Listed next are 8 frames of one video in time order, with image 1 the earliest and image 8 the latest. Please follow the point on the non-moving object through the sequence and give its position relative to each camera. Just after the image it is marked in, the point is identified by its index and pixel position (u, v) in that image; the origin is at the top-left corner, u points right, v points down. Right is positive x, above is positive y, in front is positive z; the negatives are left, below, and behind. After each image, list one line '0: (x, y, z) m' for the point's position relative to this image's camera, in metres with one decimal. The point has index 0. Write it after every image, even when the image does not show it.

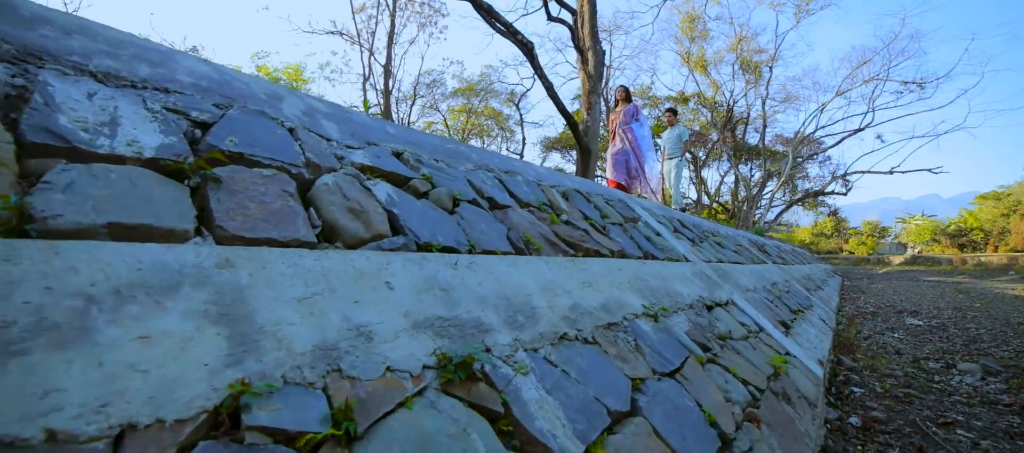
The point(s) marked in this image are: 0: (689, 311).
0: (+1.2, -0.6, +2.8) m
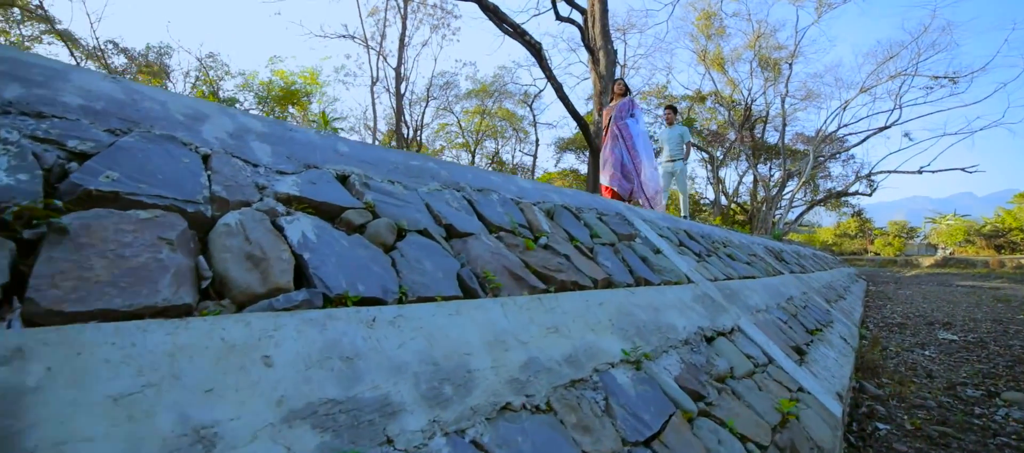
0: (+1.0, -0.7, +2.5) m
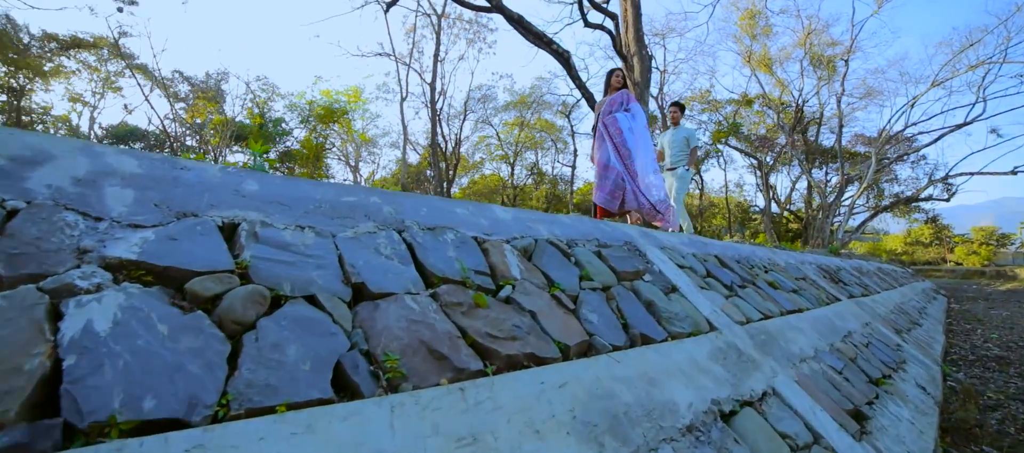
0: (+0.8, -1.0, +1.9) m
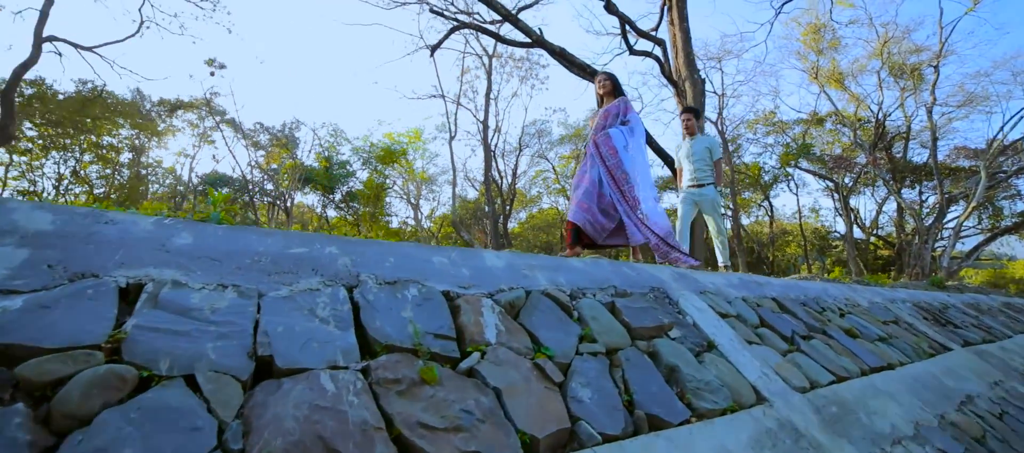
0: (+0.6, -1.1, +1.3) m
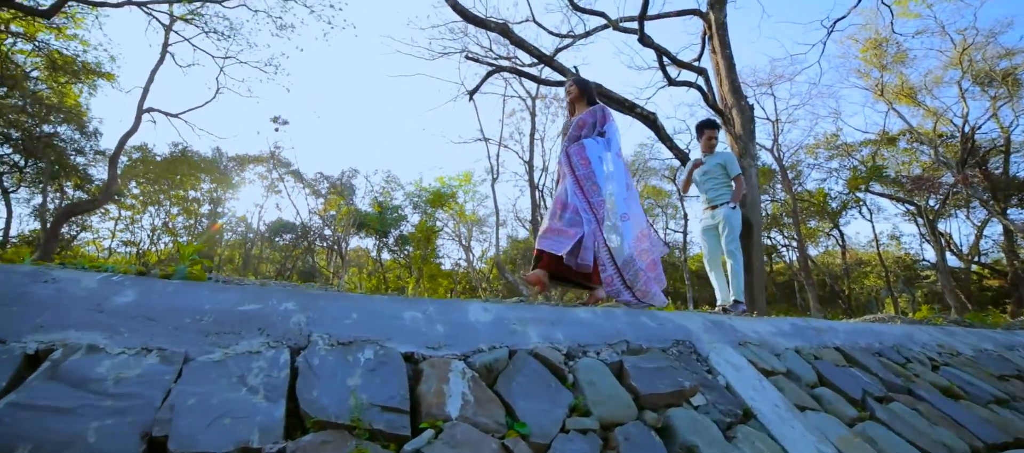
0: (+0.4, -1.3, +0.9) m
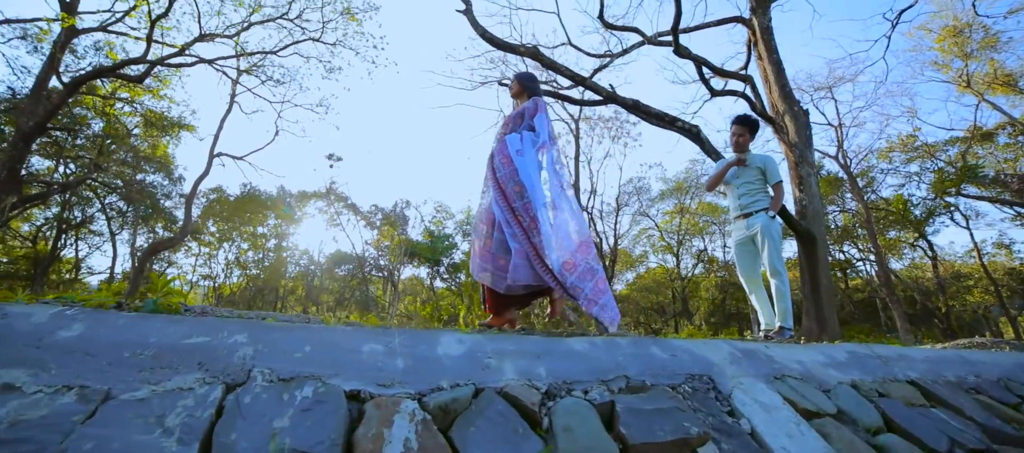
0: (+0.1, -1.3, +0.6) m
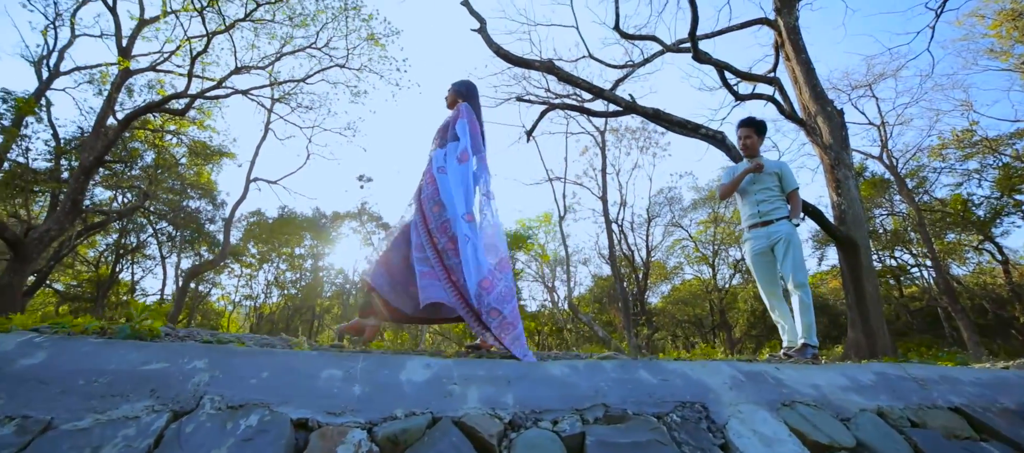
0: (-0.1, -1.3, +0.4) m
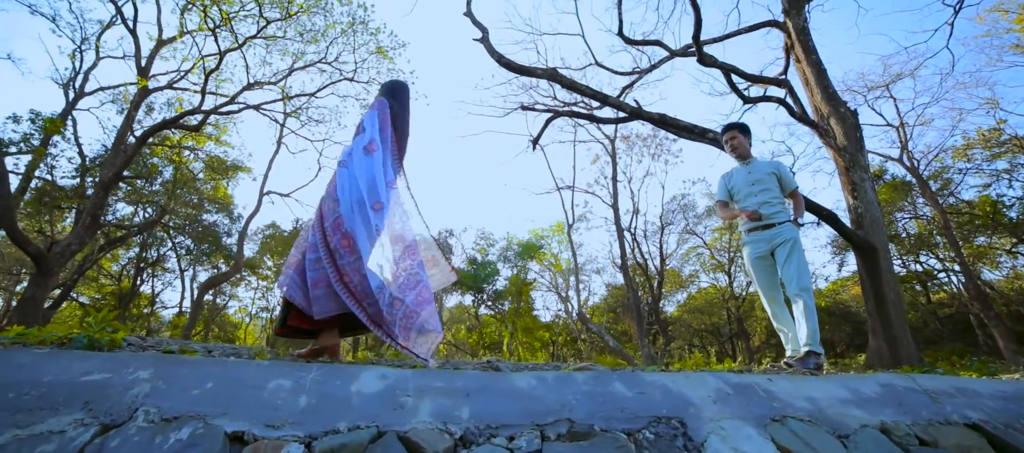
0: (-0.3, -1.3, +0.3) m
